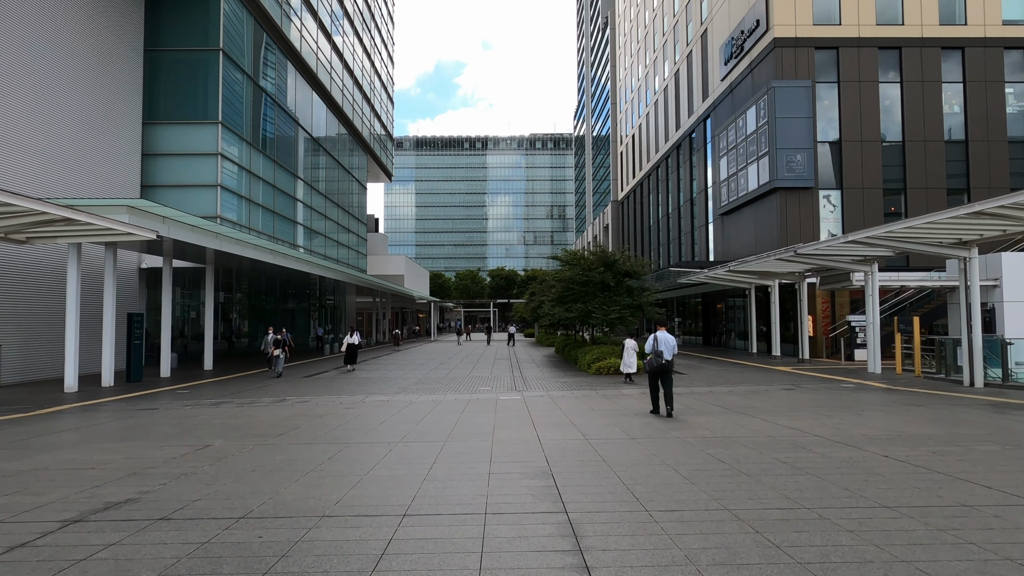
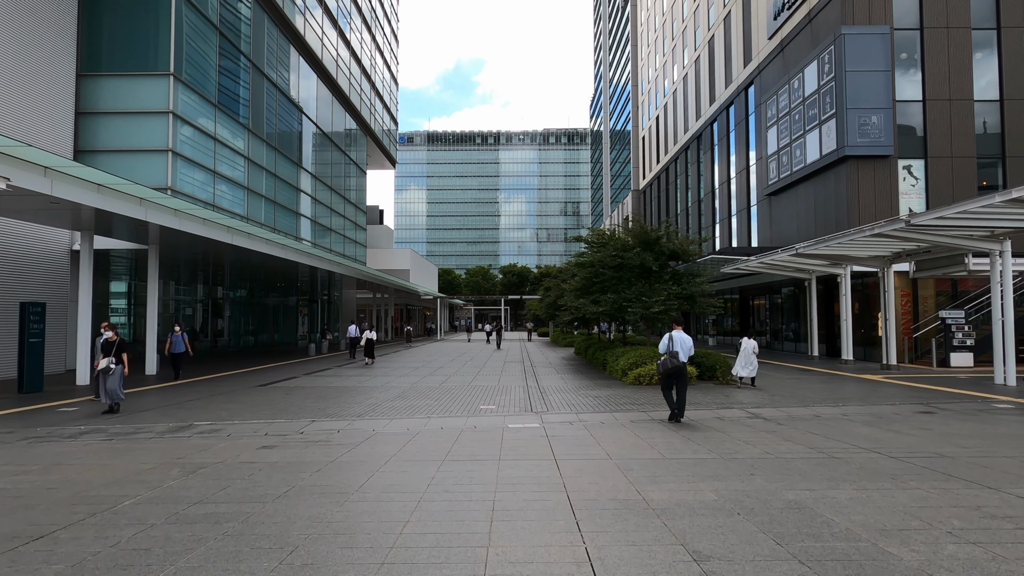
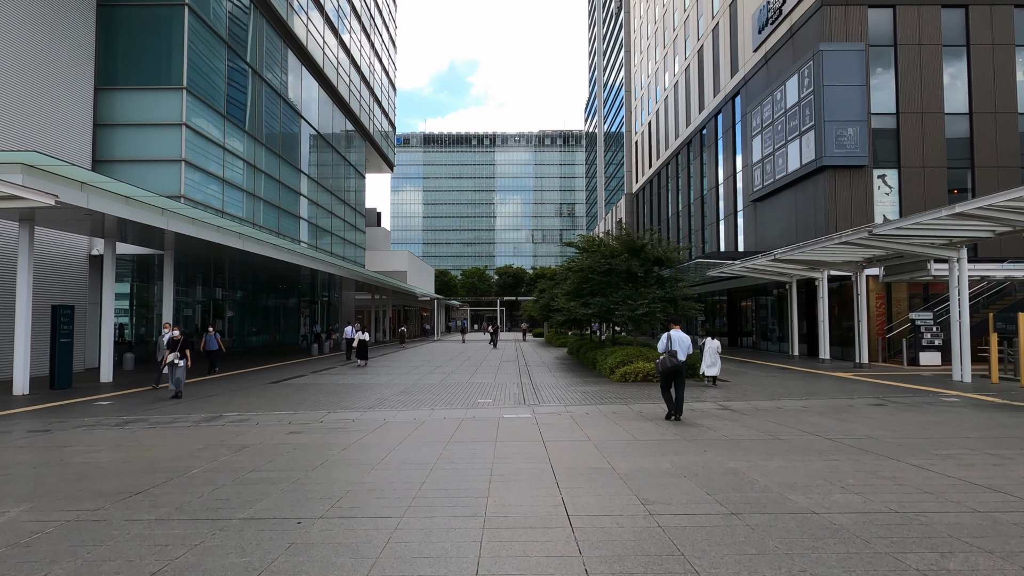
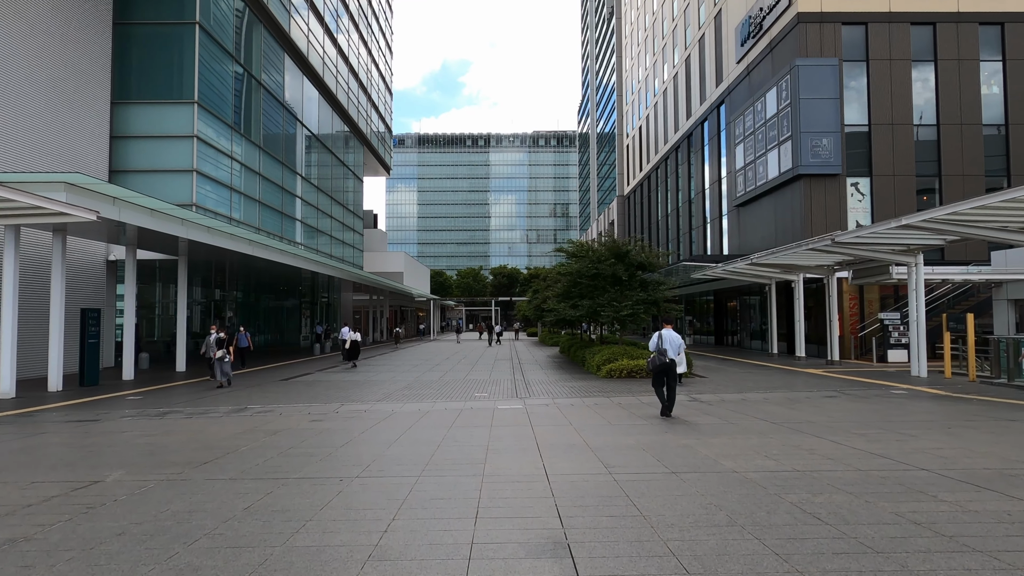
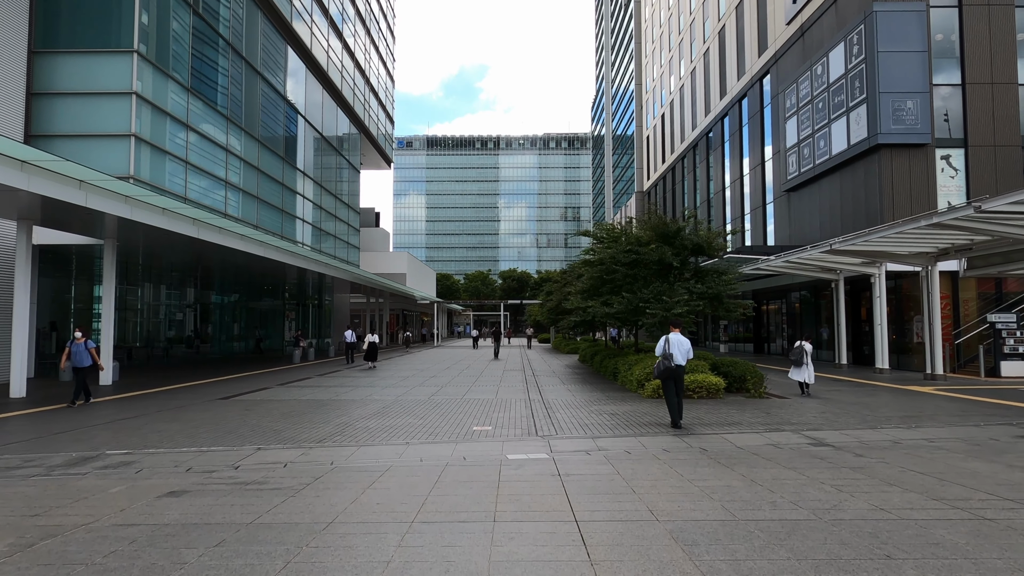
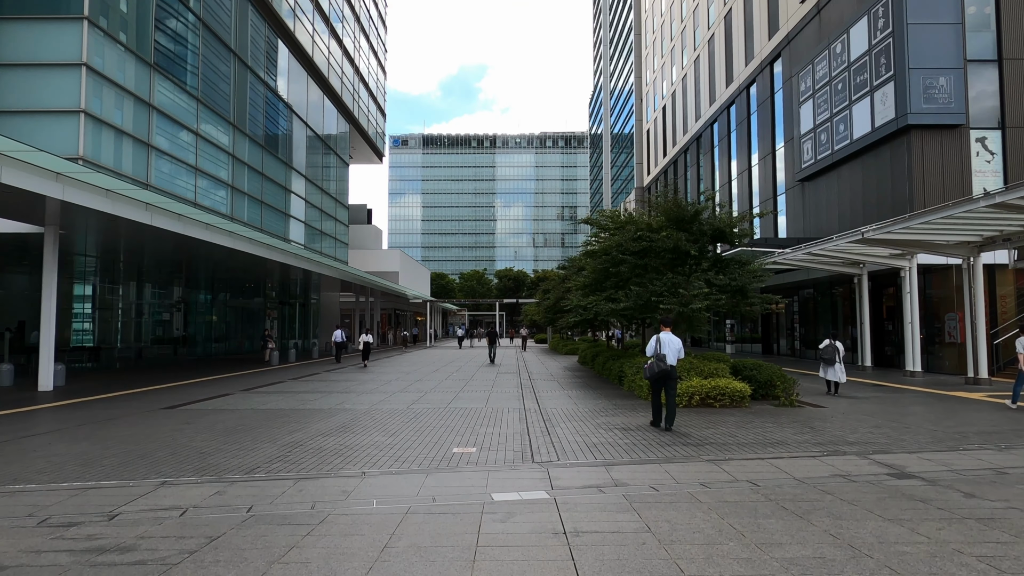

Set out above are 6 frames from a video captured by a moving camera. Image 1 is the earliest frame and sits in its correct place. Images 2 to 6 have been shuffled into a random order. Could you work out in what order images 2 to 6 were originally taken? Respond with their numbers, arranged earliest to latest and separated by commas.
4, 3, 2, 5, 6
